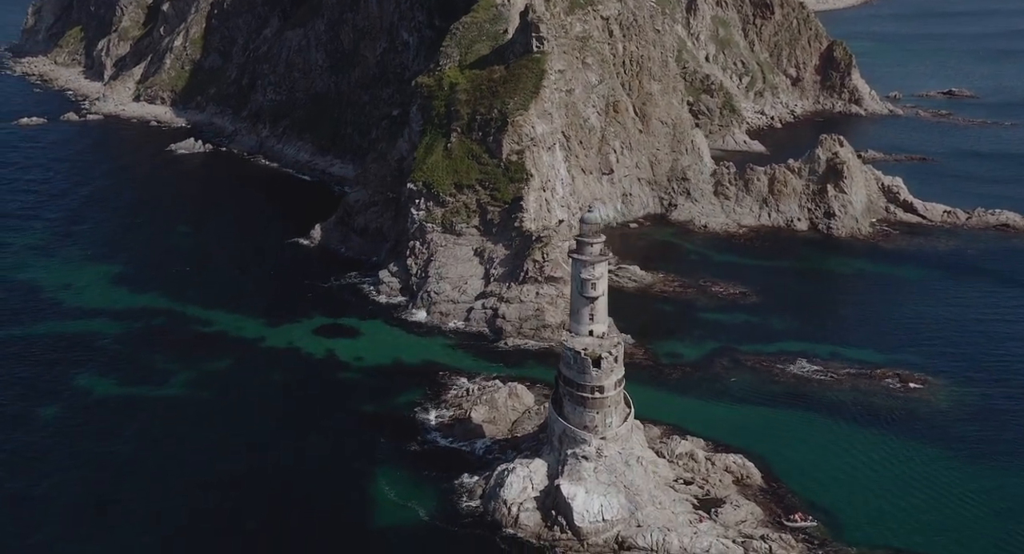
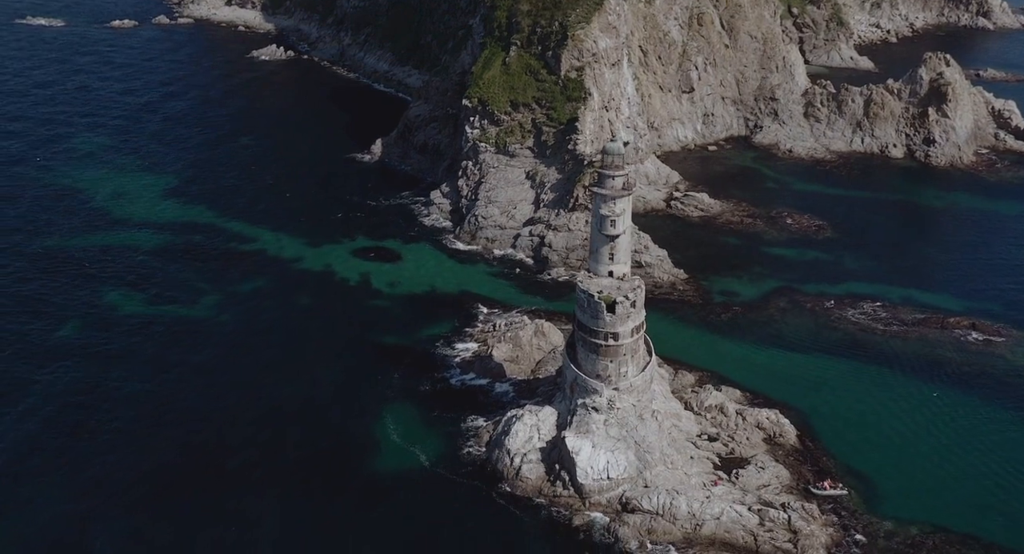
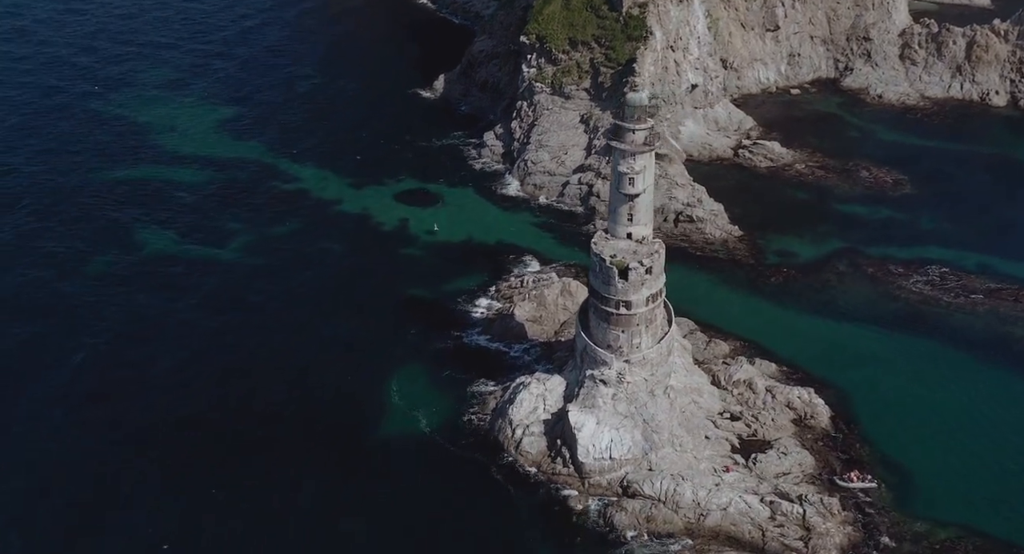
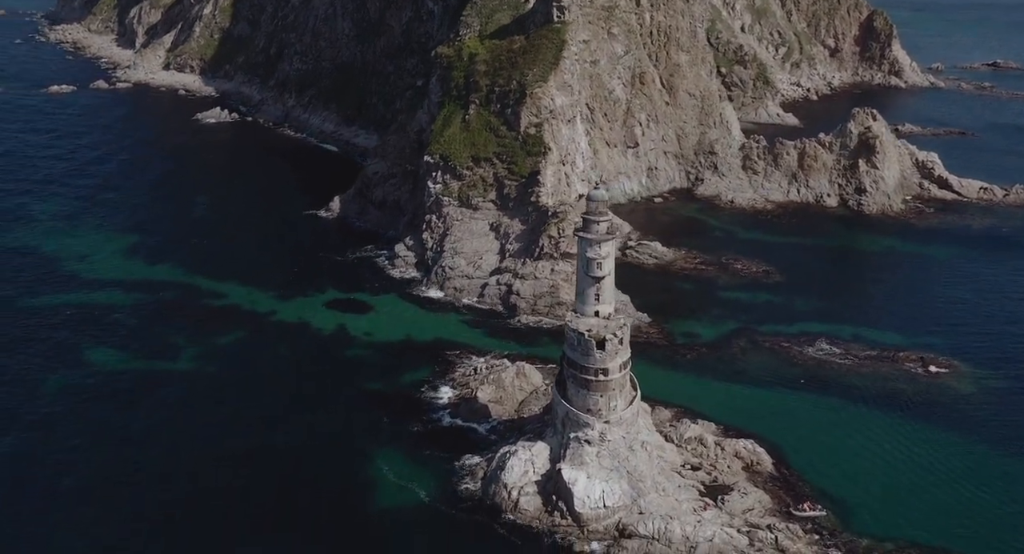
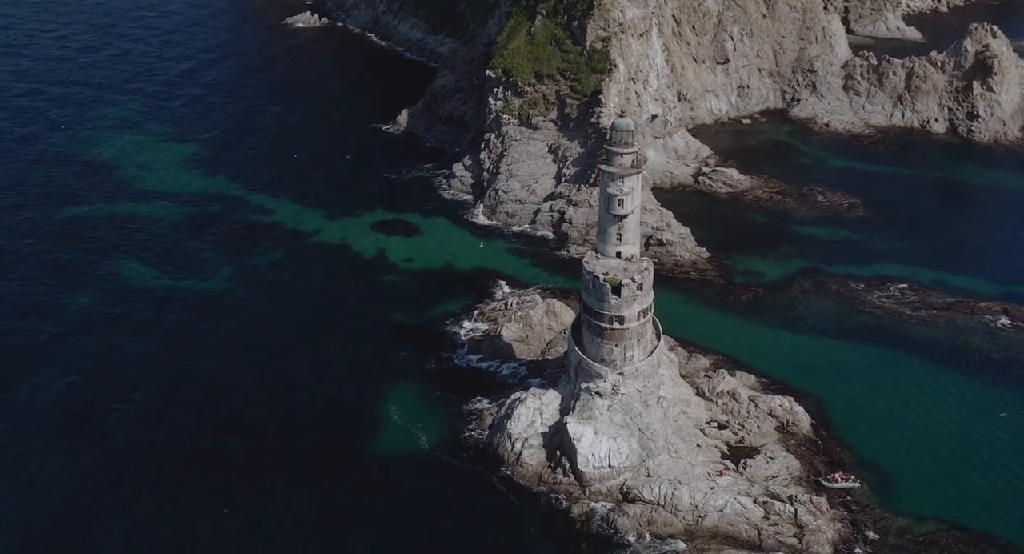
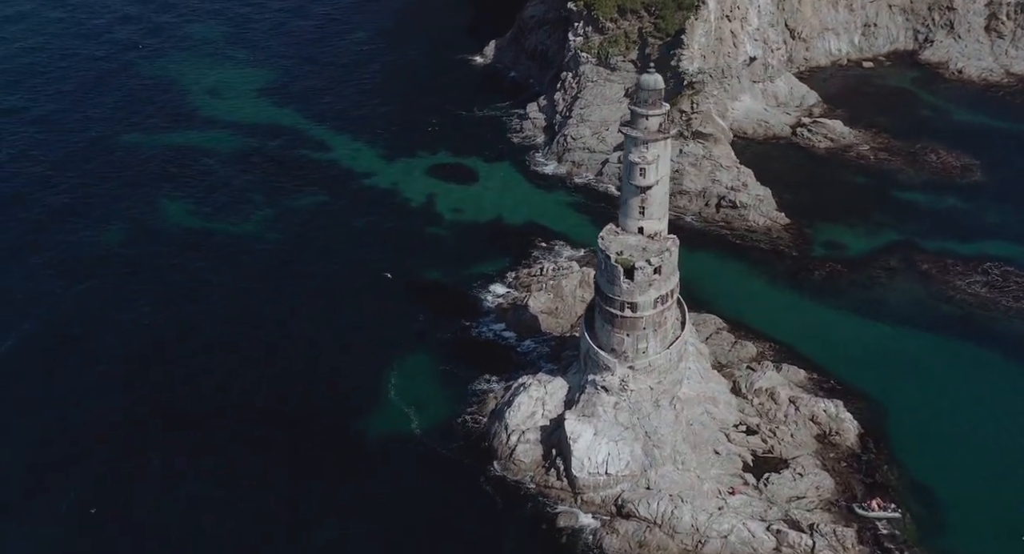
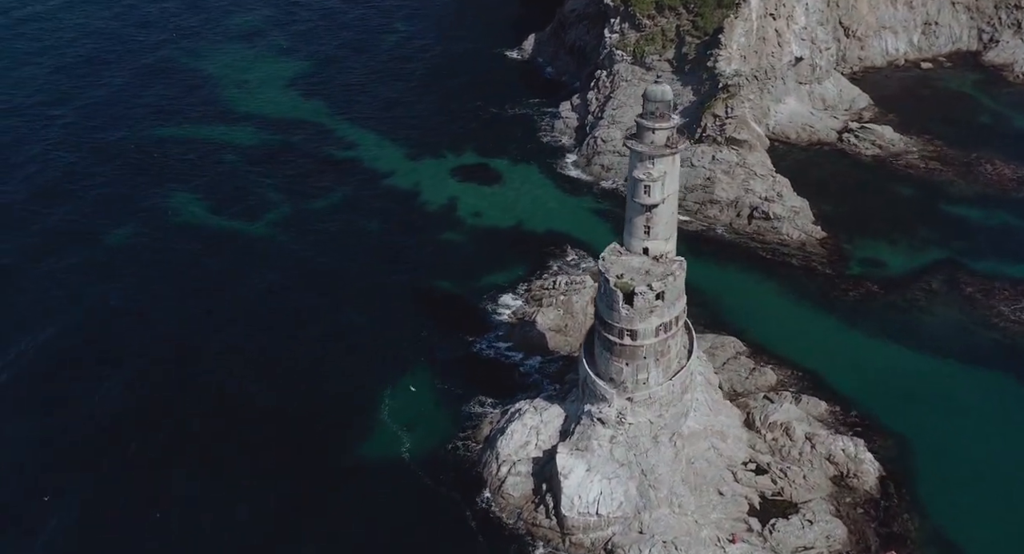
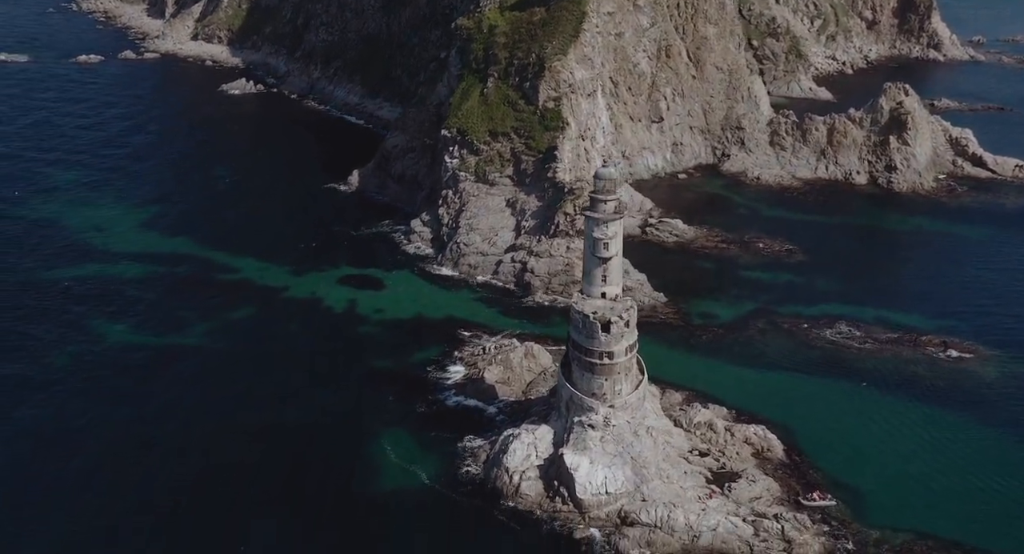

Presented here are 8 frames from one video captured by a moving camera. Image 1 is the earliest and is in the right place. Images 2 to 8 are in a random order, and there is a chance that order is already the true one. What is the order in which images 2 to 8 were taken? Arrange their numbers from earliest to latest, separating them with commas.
4, 8, 2, 5, 3, 6, 7
